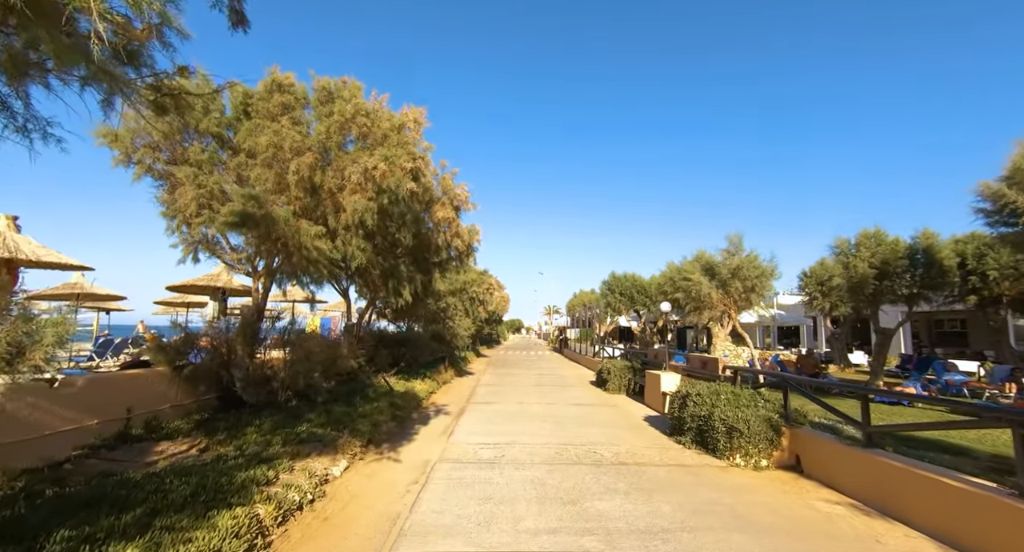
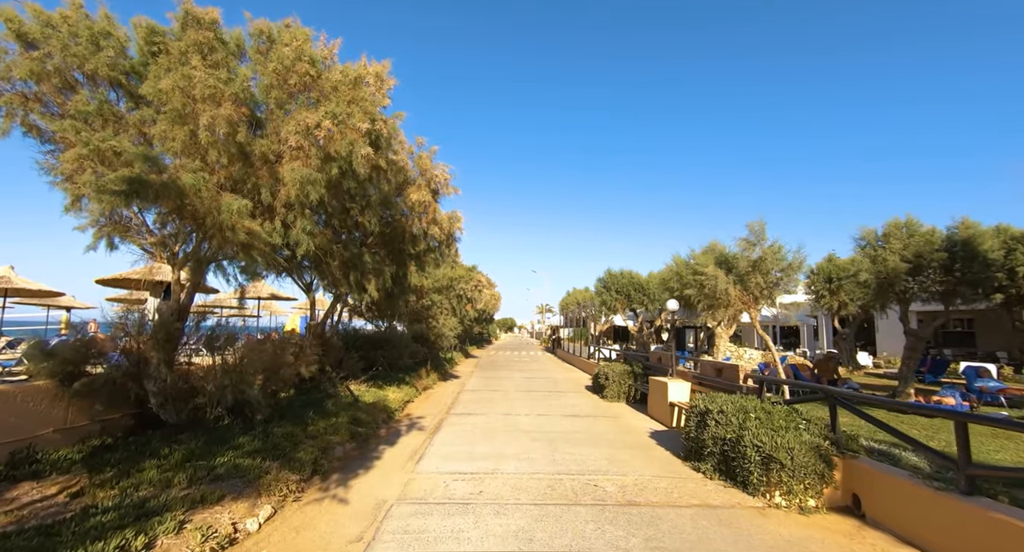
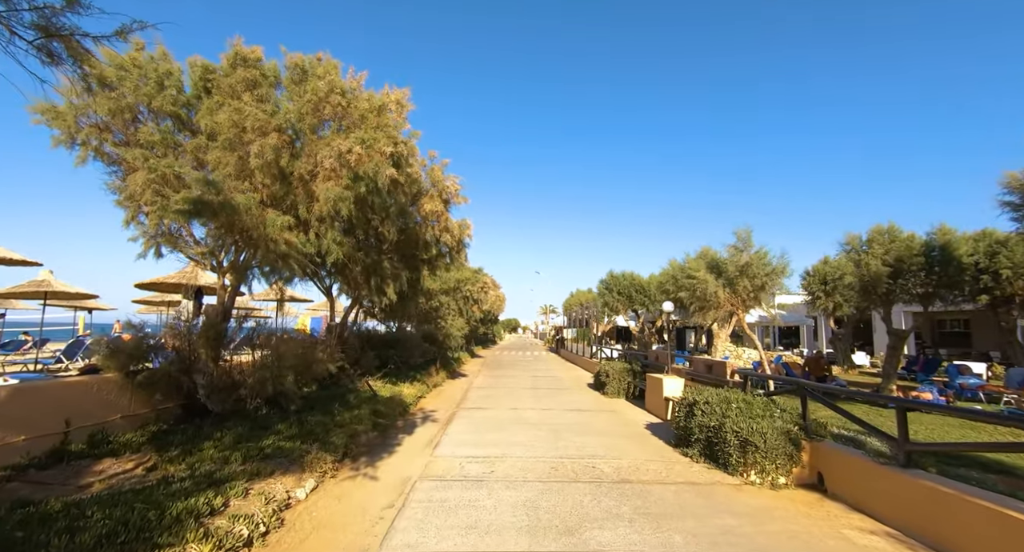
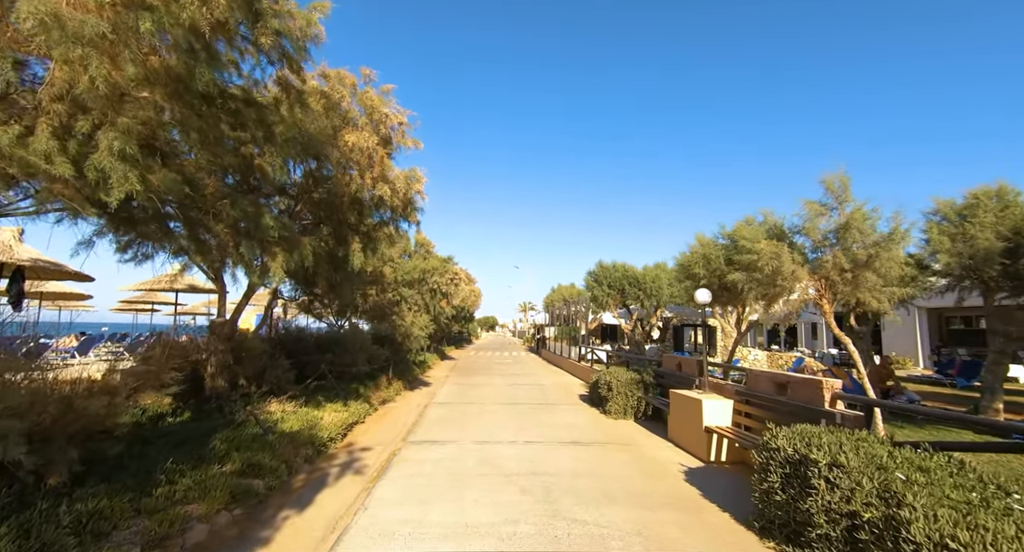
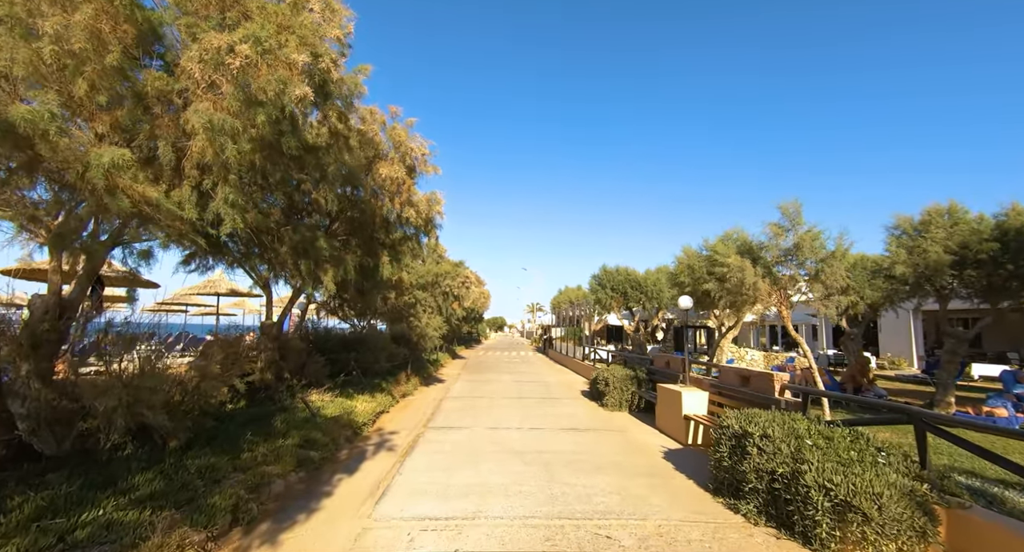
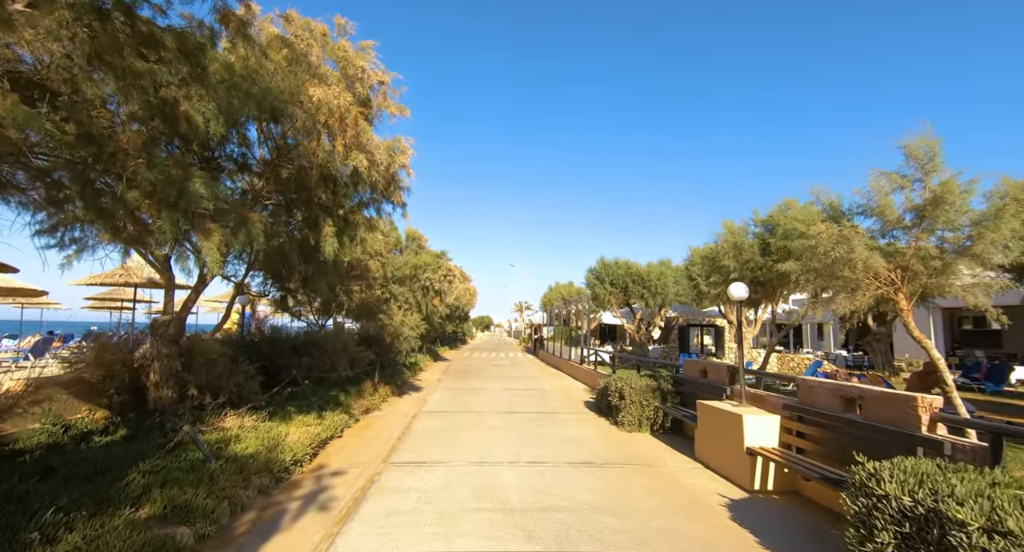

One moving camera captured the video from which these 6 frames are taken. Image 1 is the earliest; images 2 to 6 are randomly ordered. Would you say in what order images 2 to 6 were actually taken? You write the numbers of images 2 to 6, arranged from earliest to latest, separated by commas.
3, 2, 5, 4, 6
